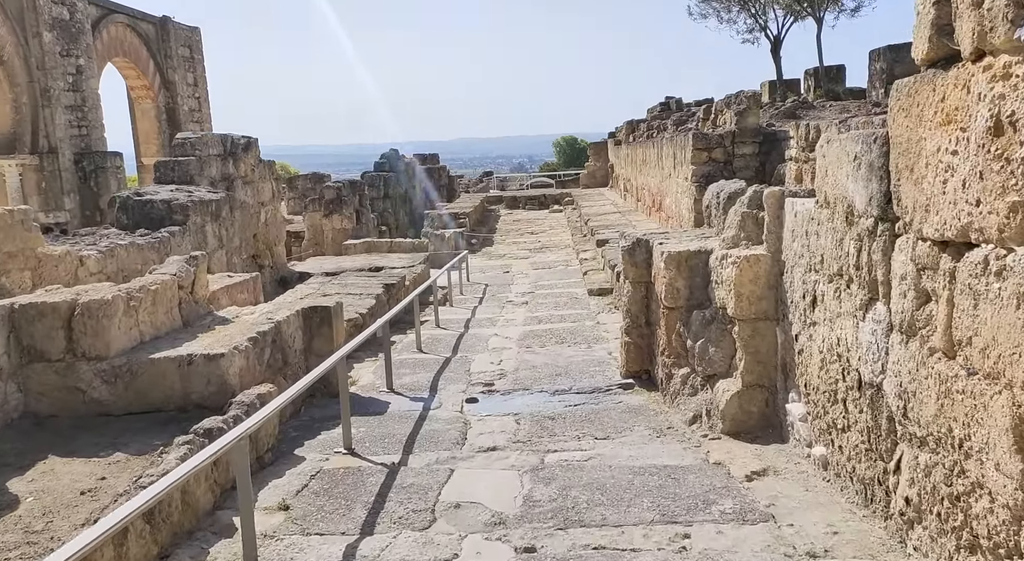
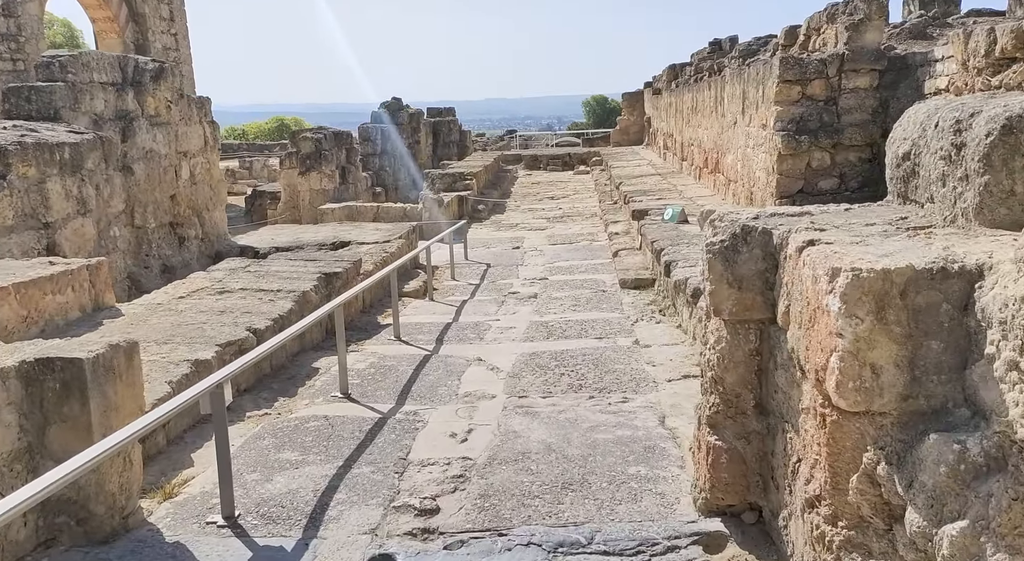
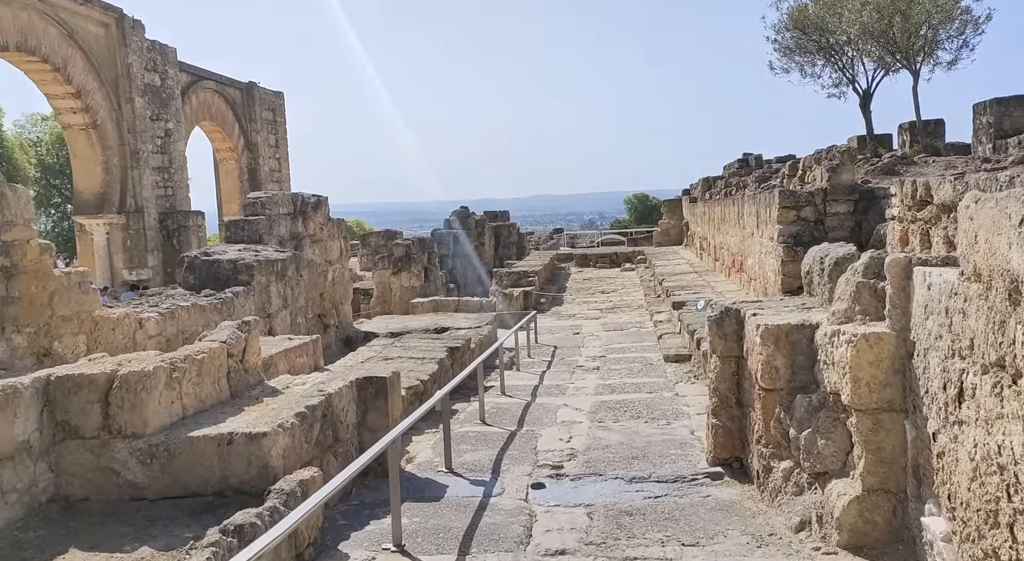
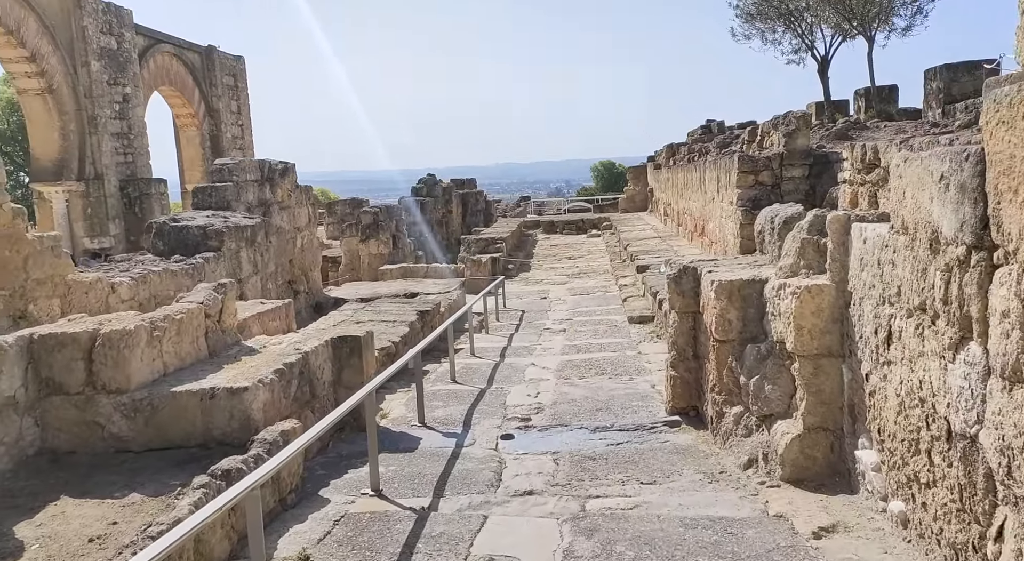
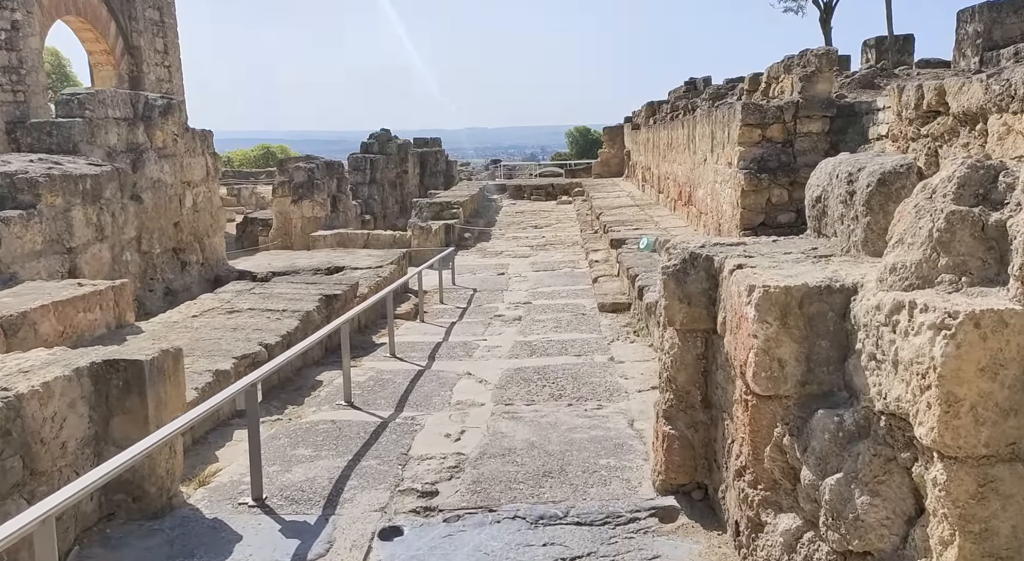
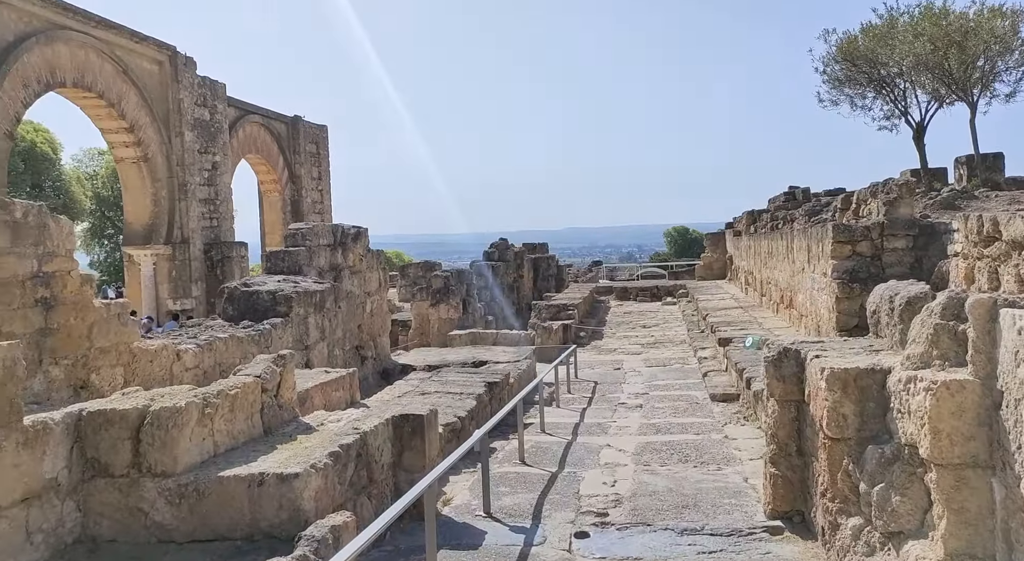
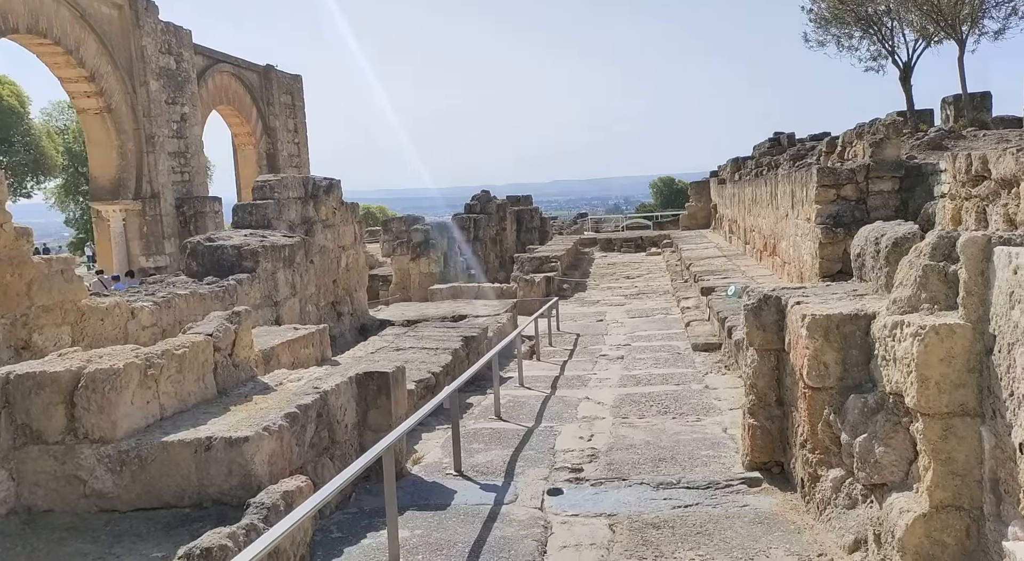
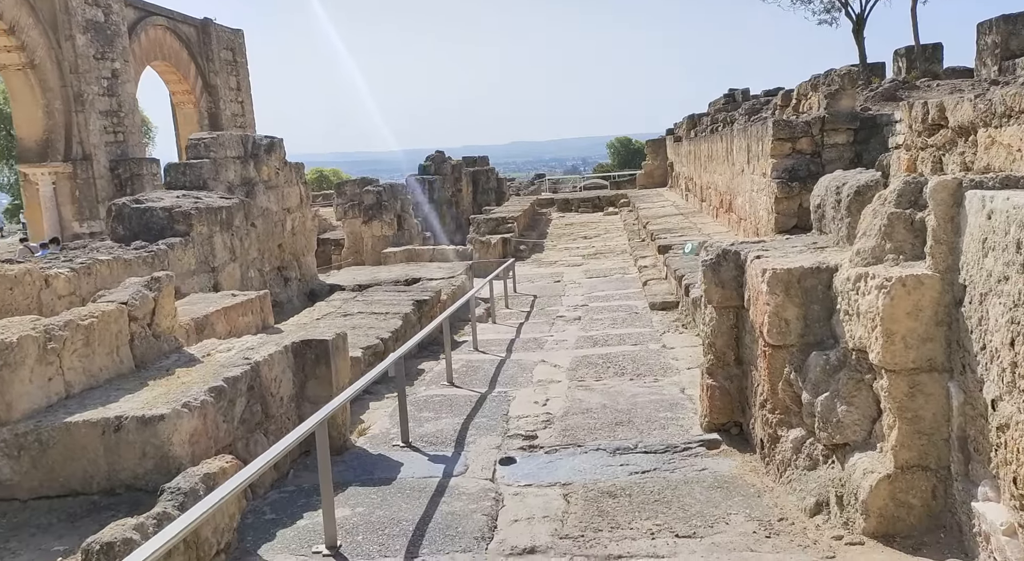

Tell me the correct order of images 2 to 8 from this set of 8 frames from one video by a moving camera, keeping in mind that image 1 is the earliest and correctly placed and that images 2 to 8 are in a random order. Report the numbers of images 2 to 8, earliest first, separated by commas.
4, 3, 6, 7, 8, 5, 2
